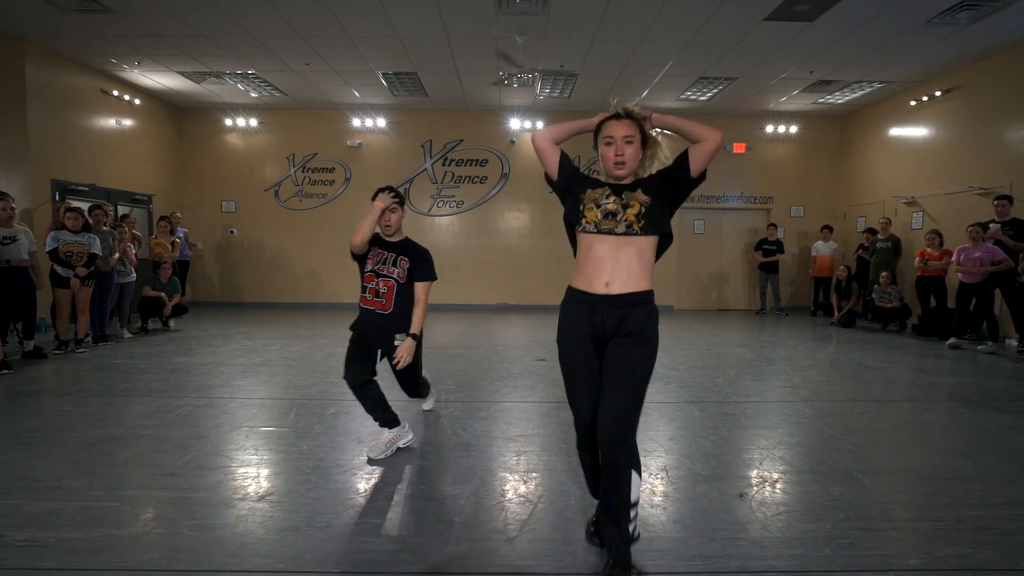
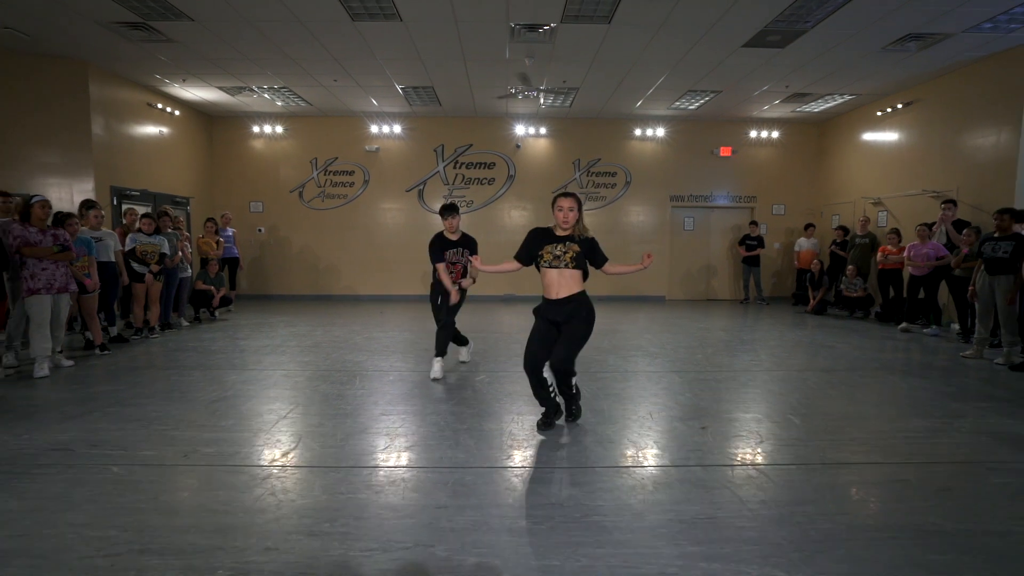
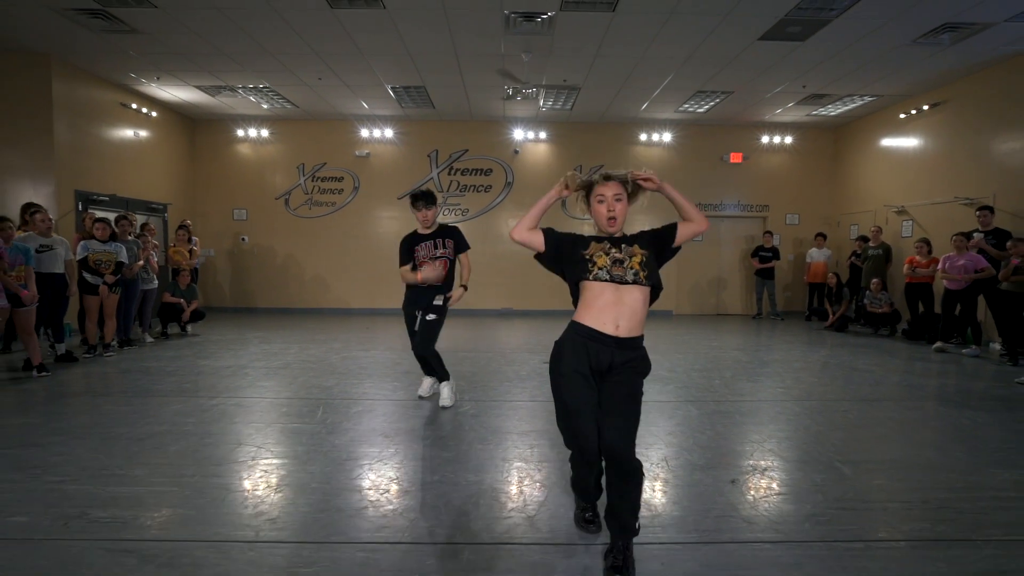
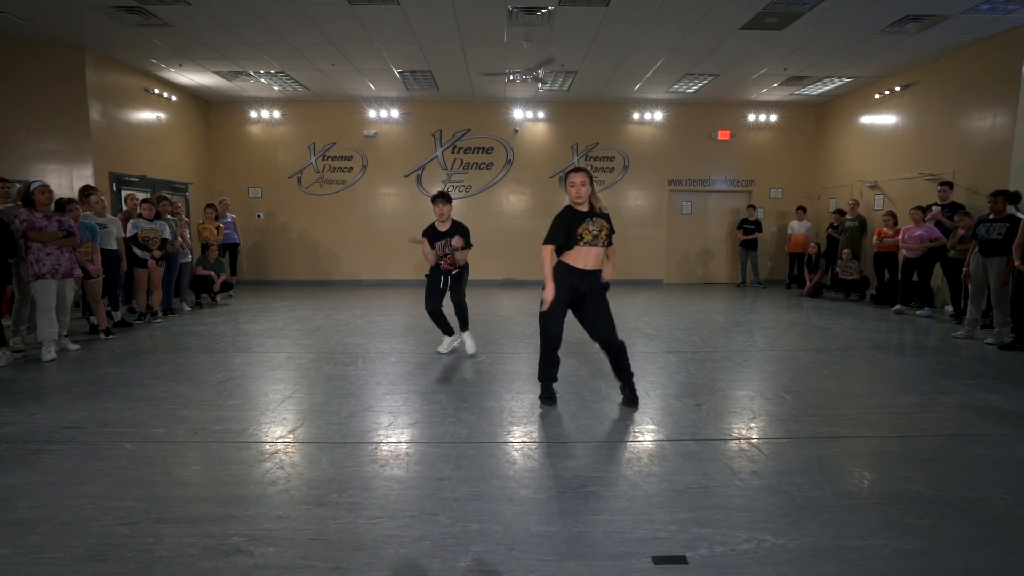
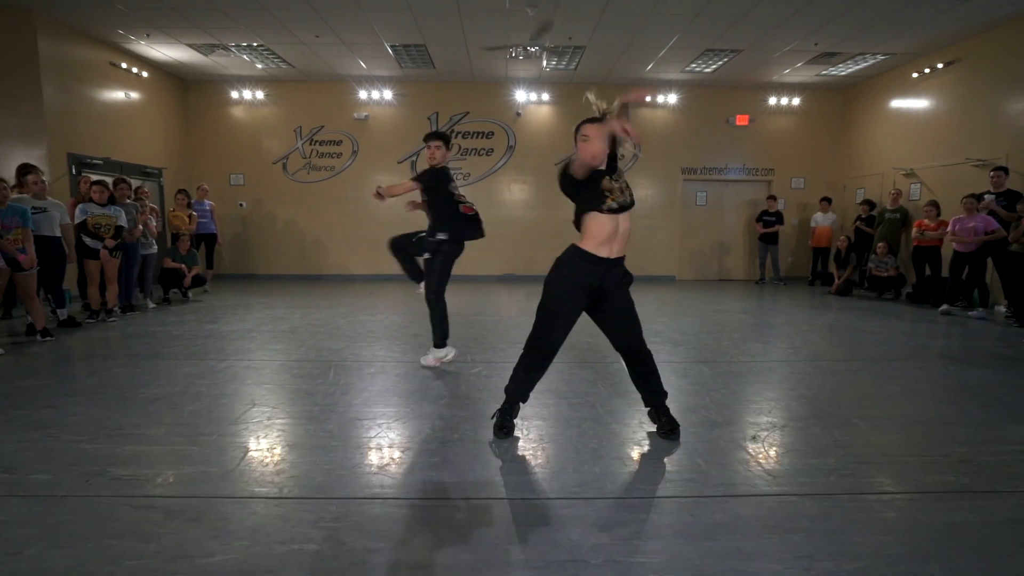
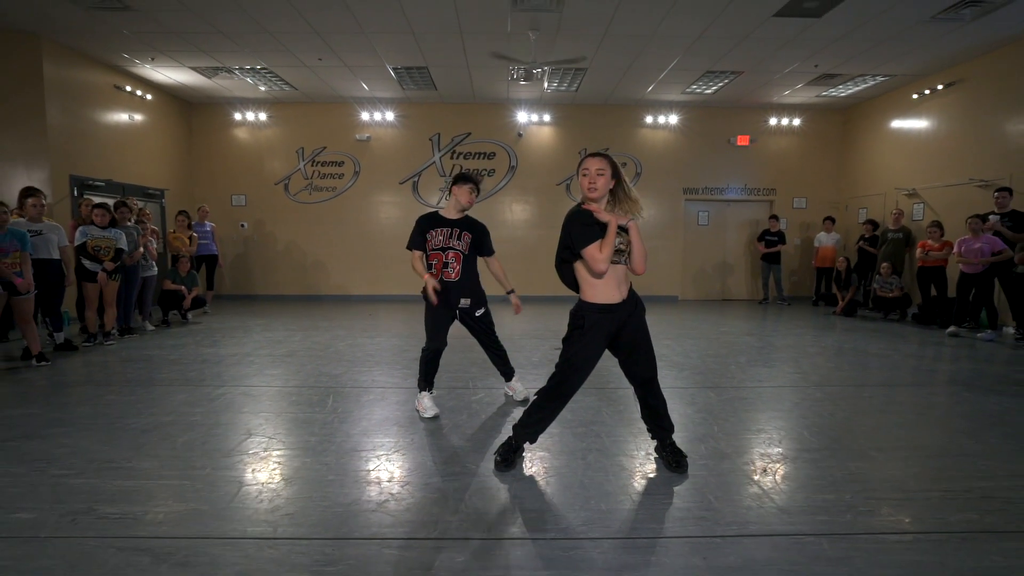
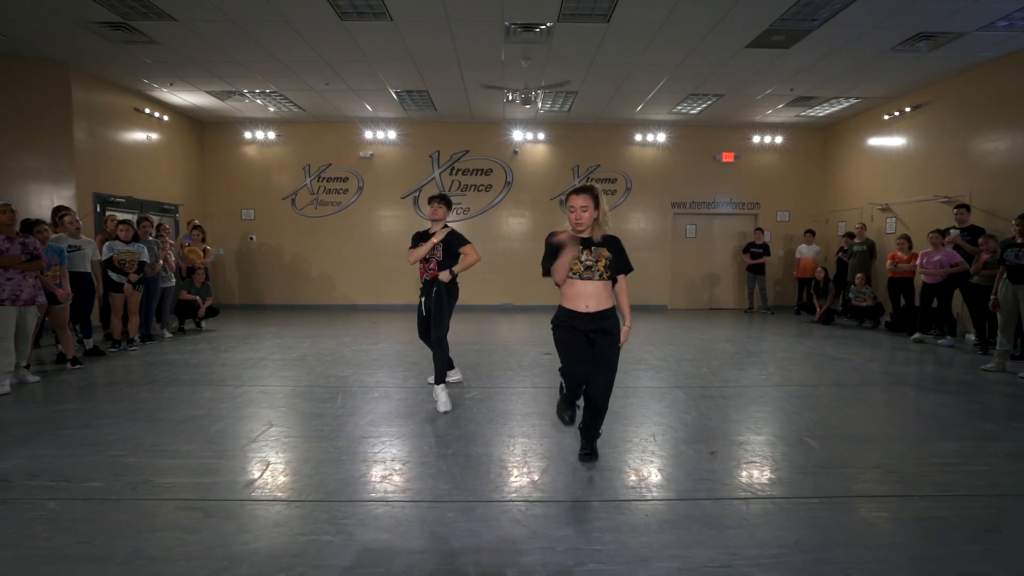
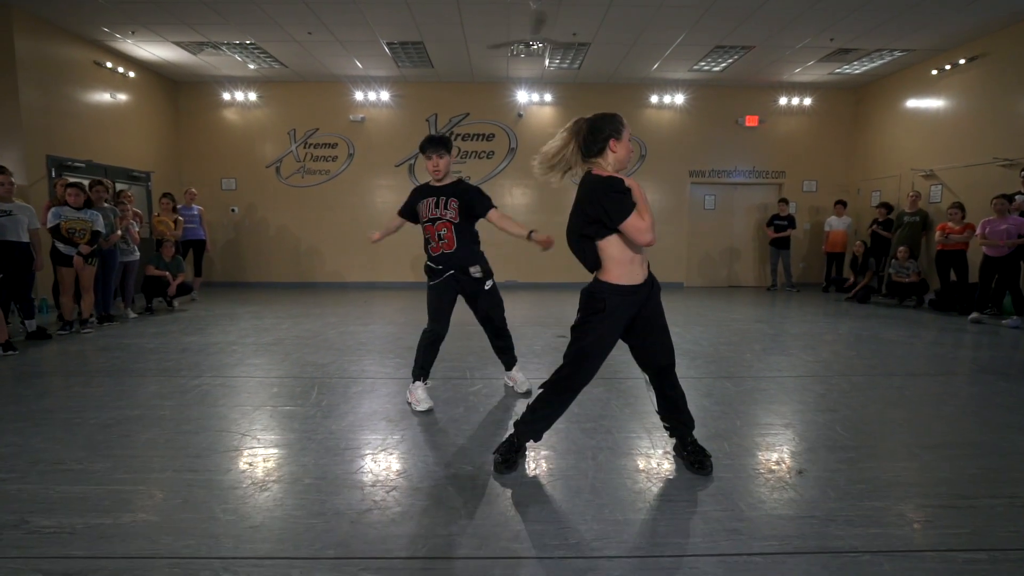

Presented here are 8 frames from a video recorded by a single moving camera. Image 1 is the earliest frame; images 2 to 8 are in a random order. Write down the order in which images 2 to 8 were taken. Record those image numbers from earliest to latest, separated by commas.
3, 7, 4, 5, 8, 6, 2
